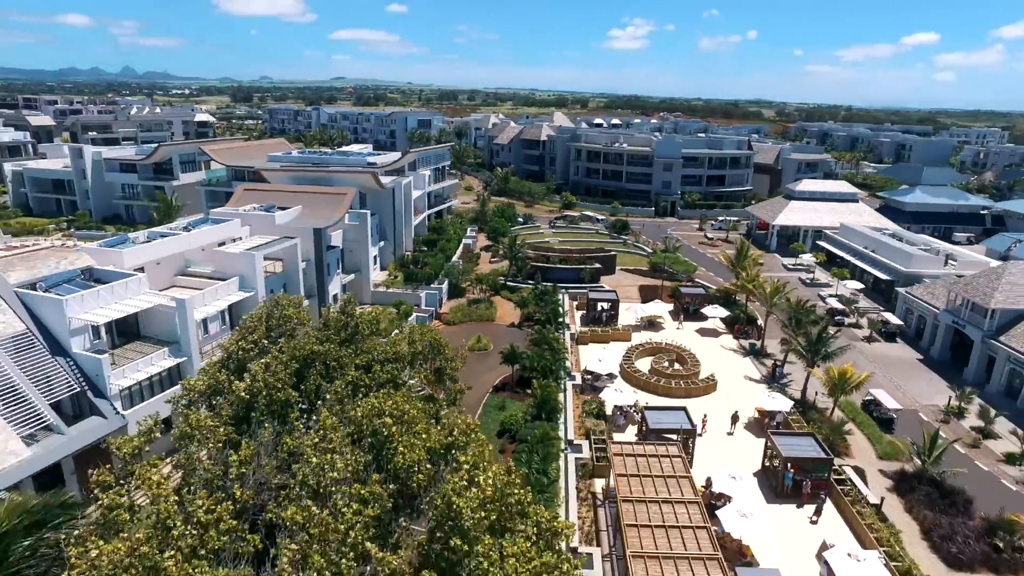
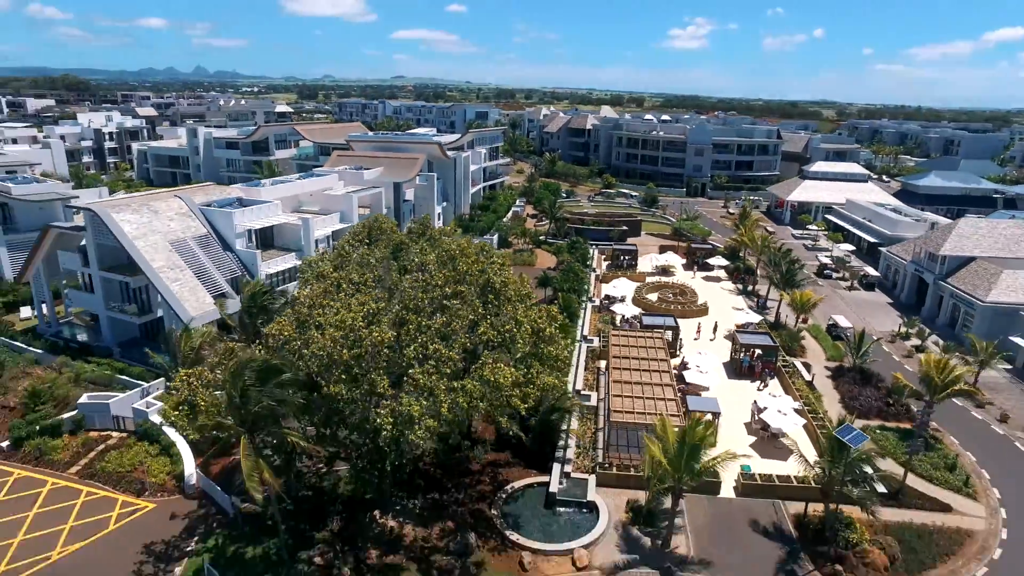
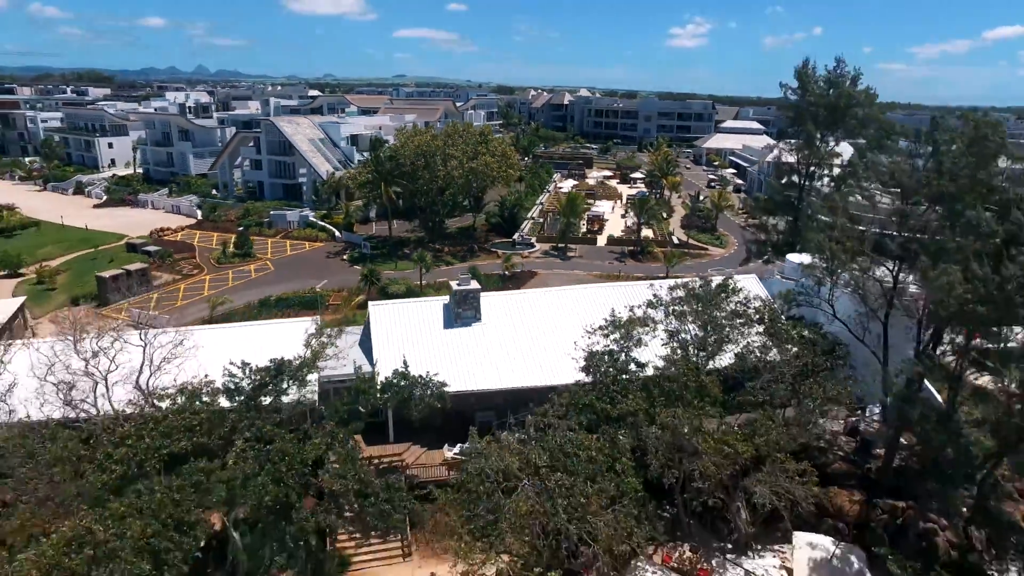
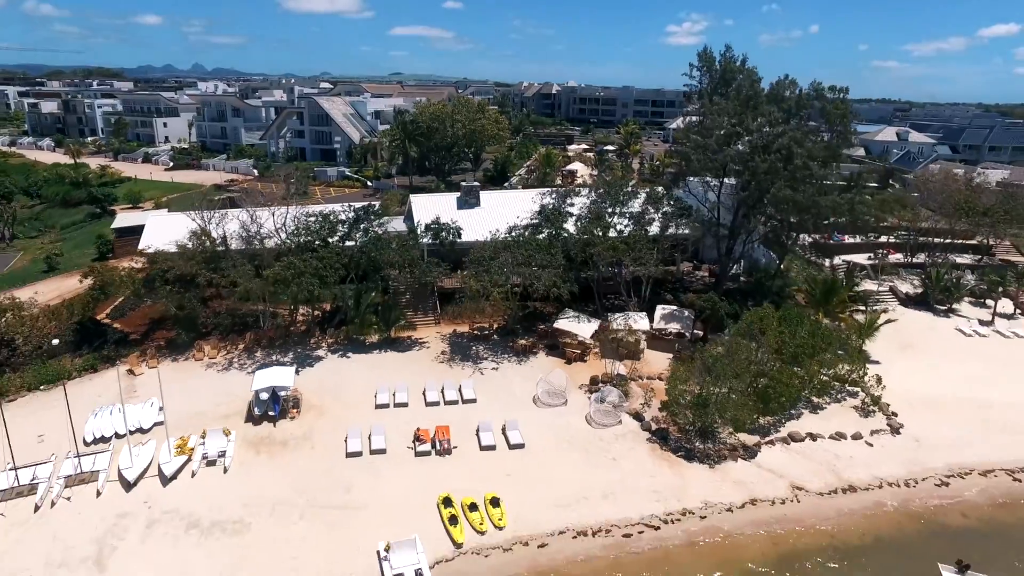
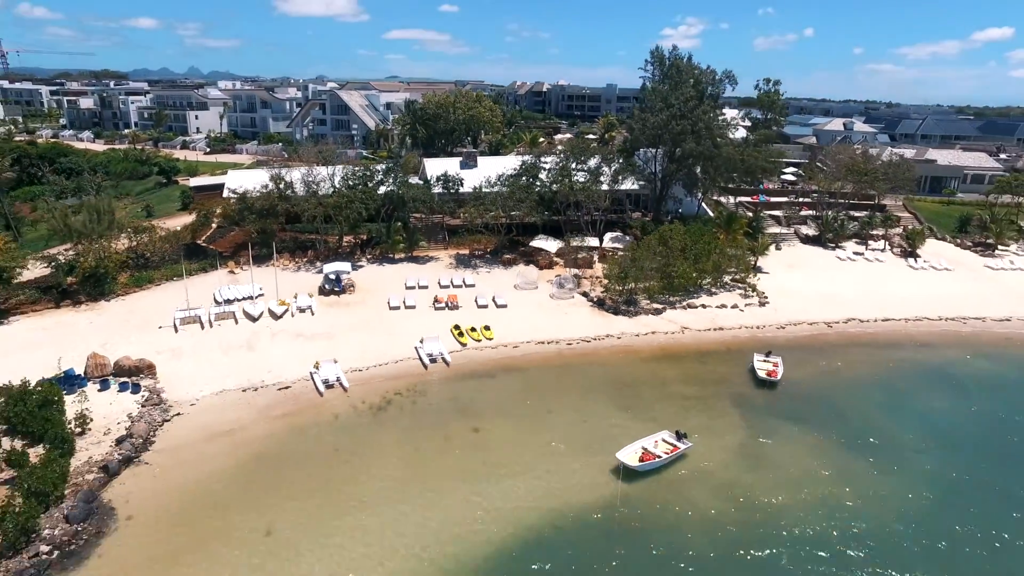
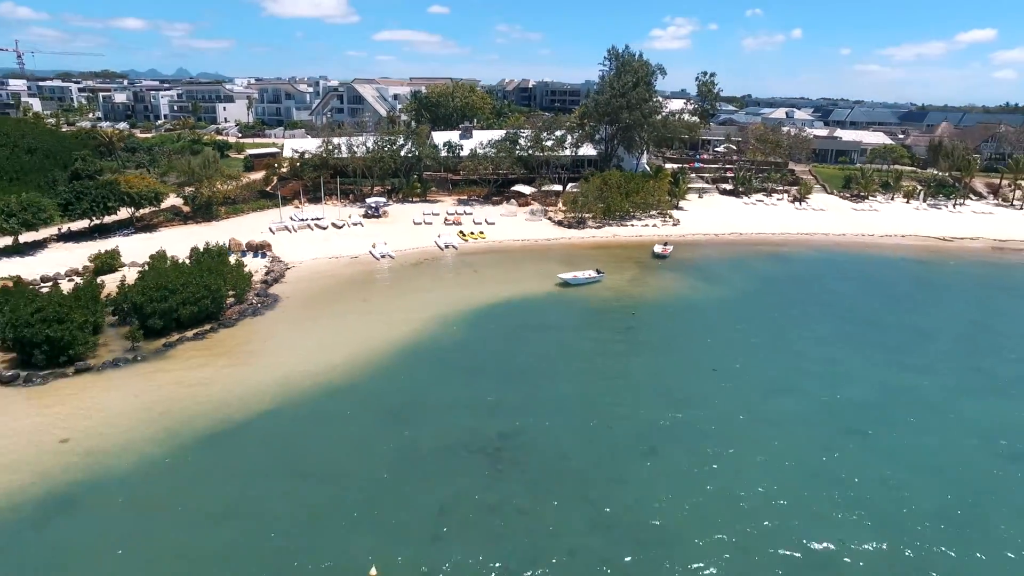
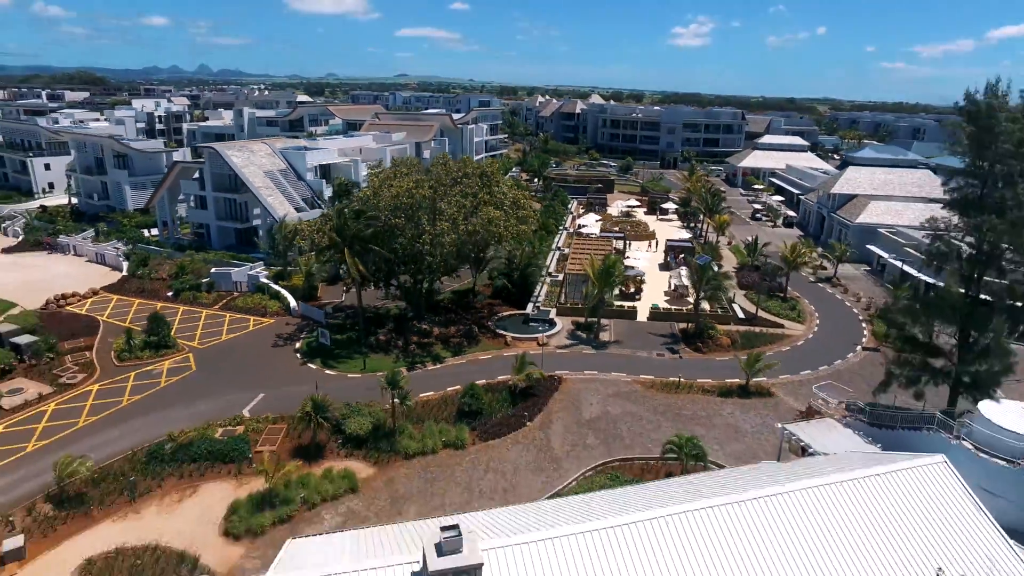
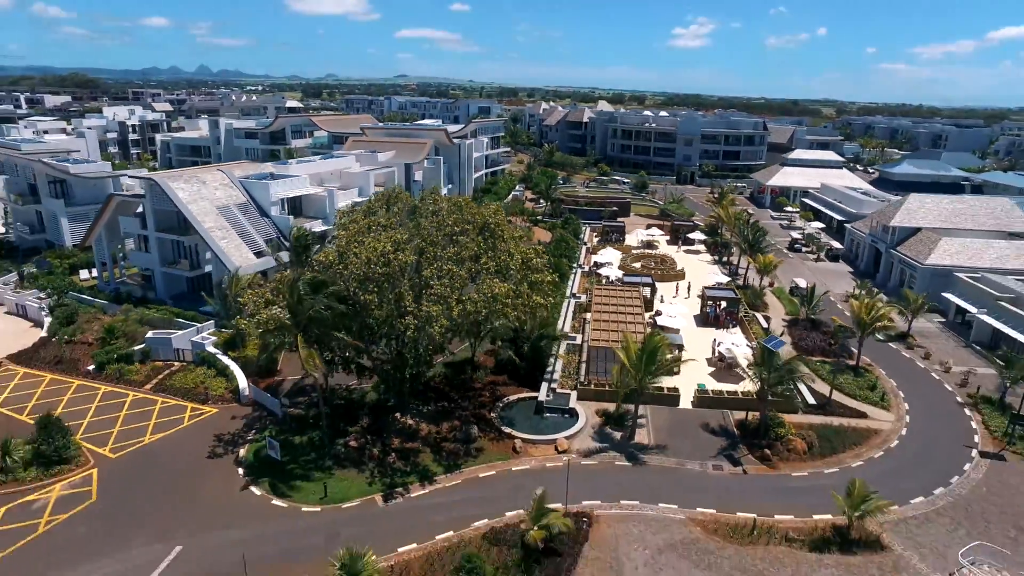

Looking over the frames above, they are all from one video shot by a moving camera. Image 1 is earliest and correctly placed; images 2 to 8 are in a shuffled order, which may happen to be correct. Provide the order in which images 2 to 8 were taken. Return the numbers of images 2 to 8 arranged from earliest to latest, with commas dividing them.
2, 8, 7, 3, 4, 5, 6
